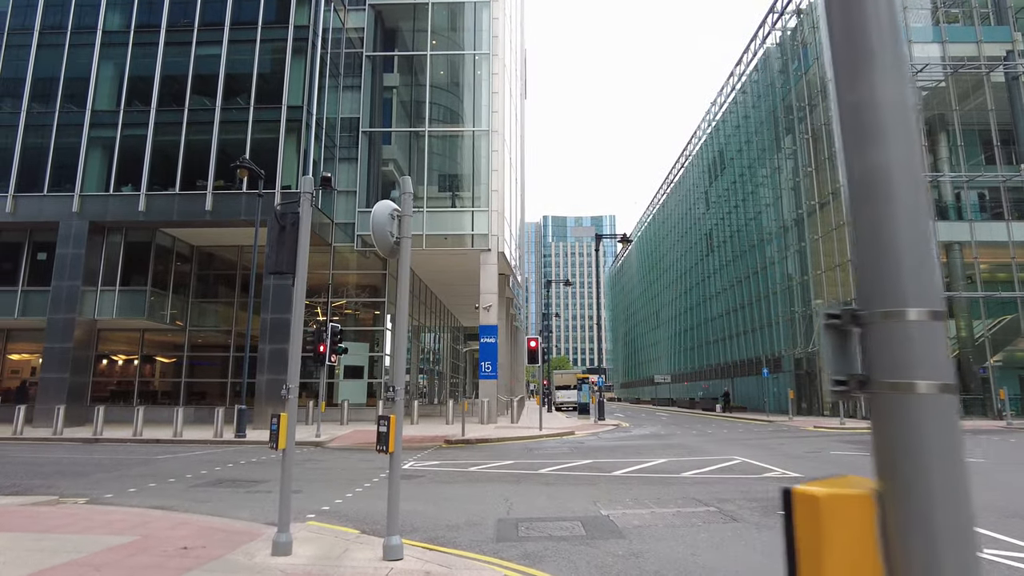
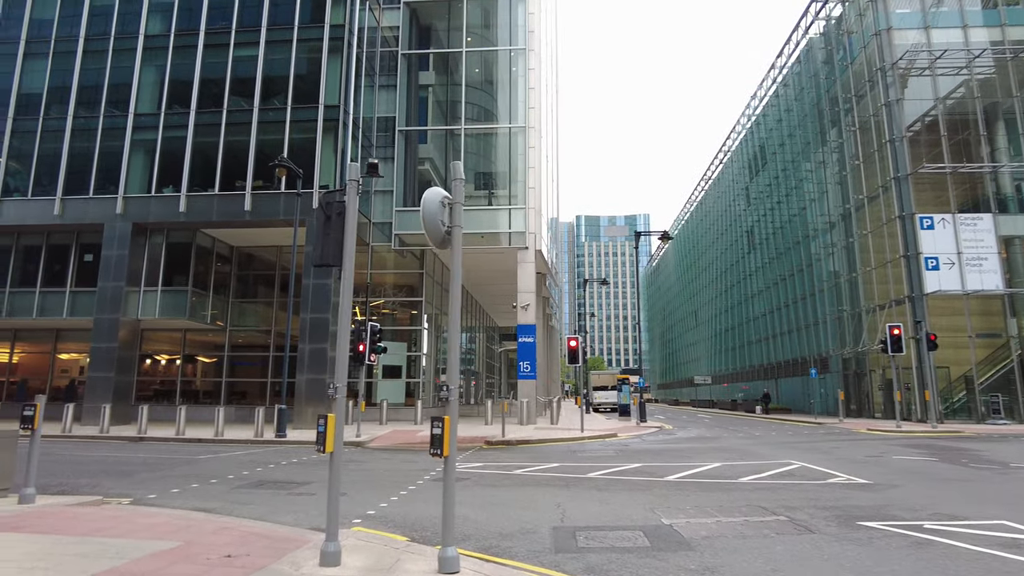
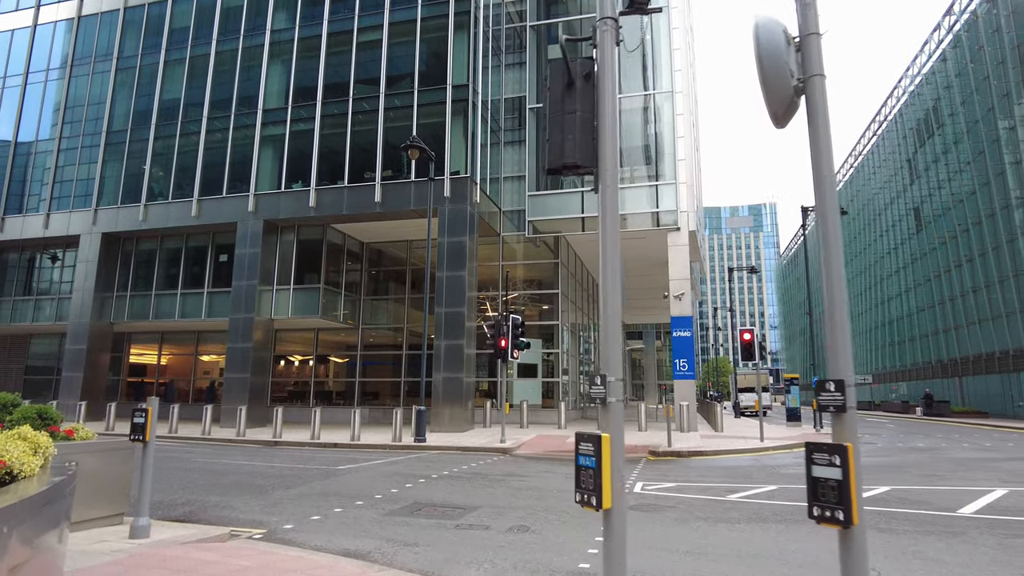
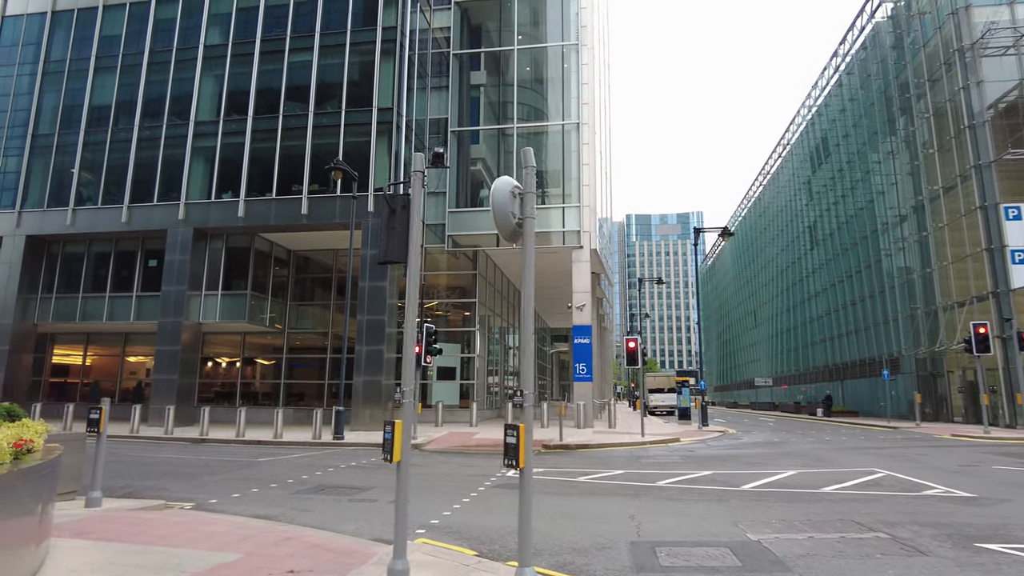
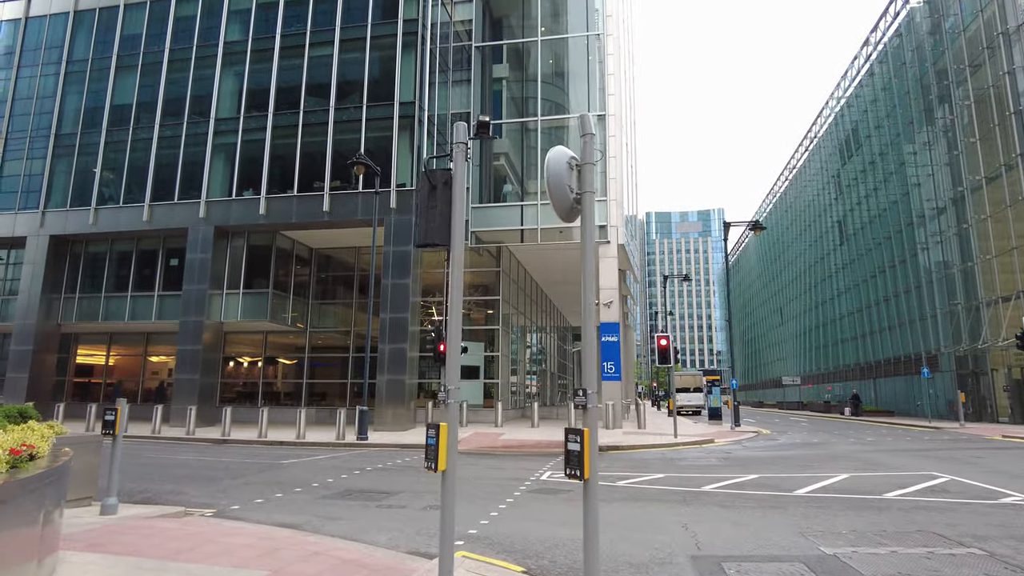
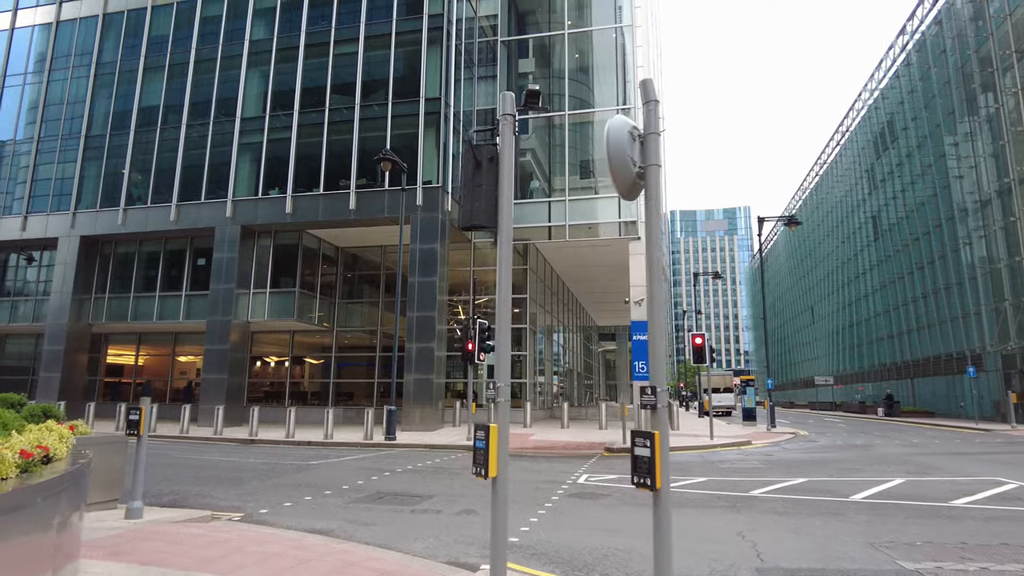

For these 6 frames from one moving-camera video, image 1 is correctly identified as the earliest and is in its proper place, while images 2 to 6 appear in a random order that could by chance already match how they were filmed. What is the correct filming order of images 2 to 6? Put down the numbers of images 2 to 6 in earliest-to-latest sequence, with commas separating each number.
2, 4, 5, 6, 3
